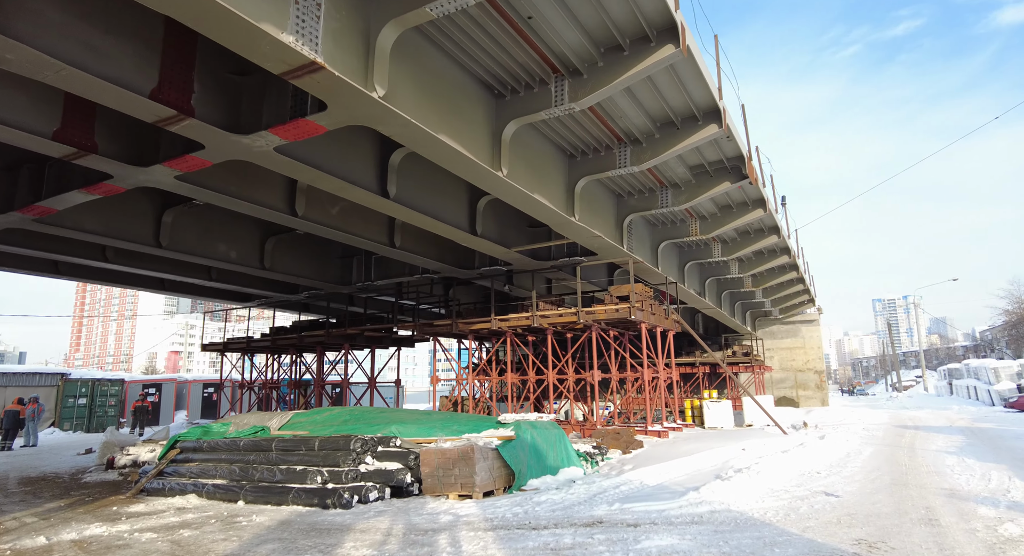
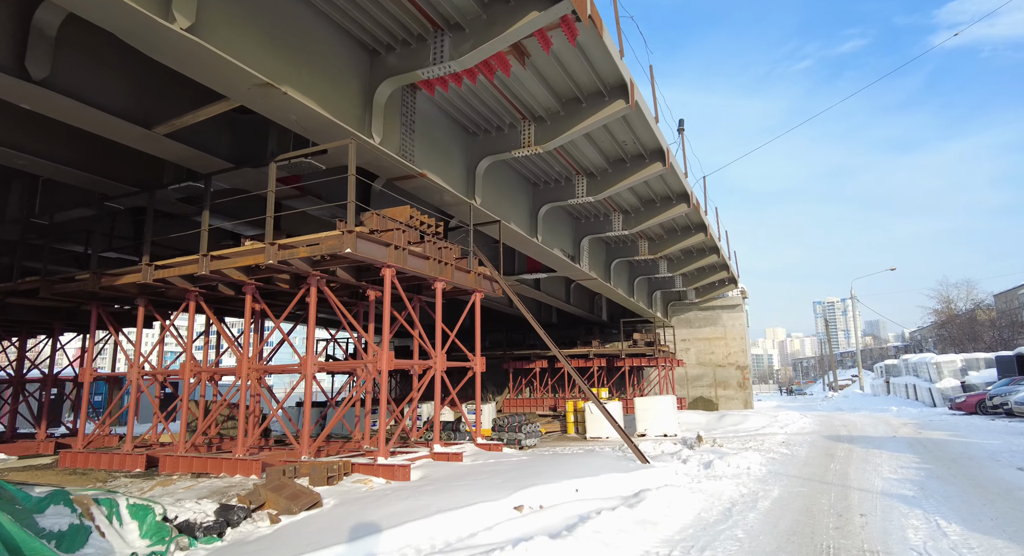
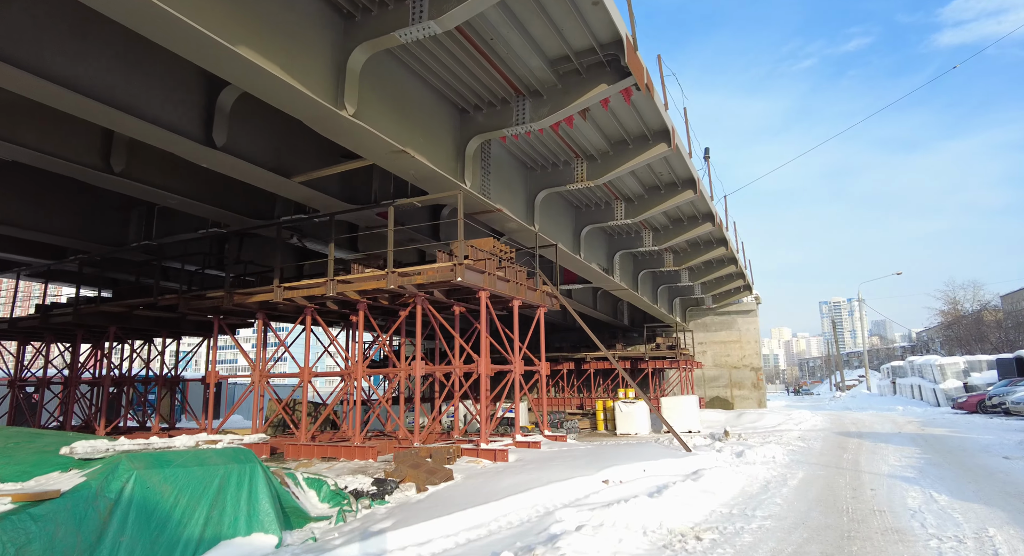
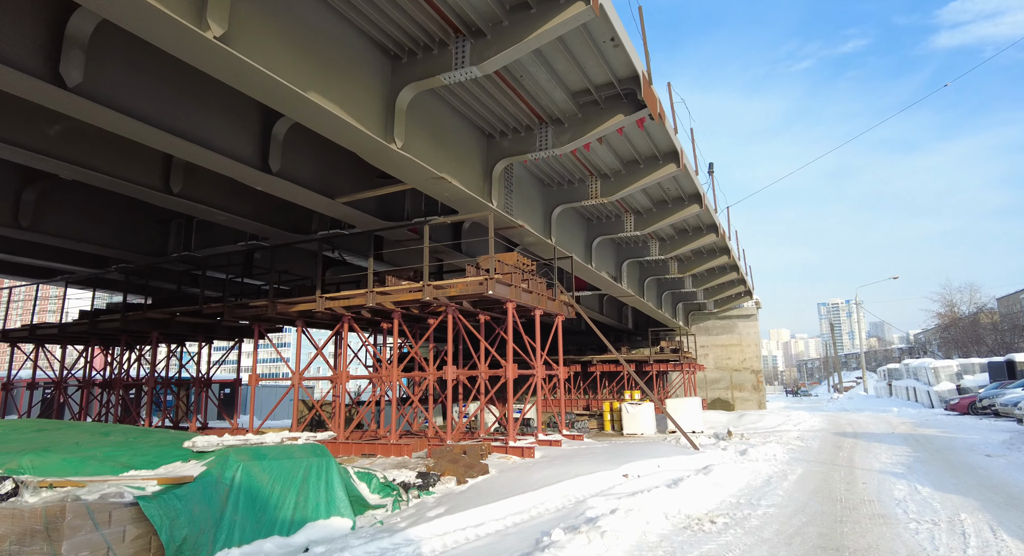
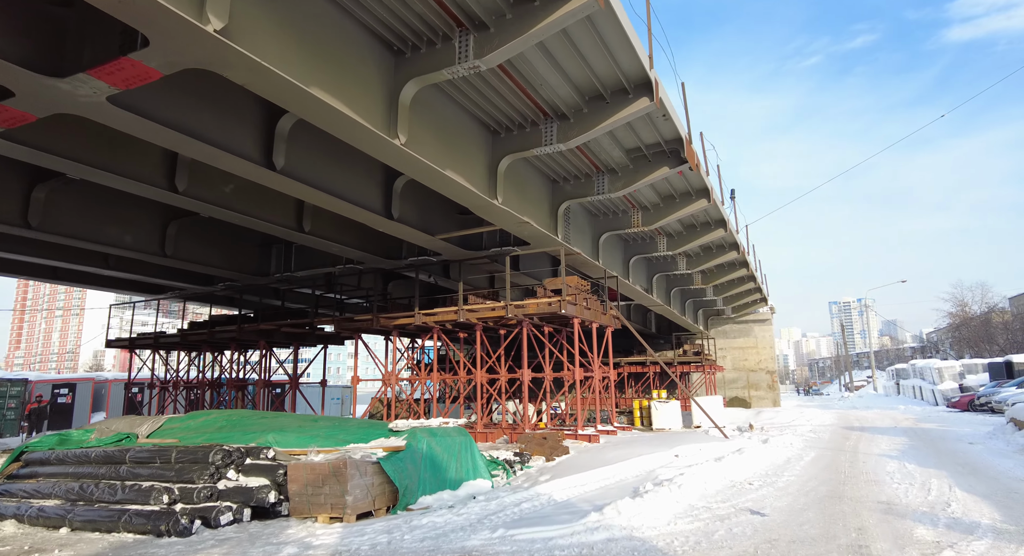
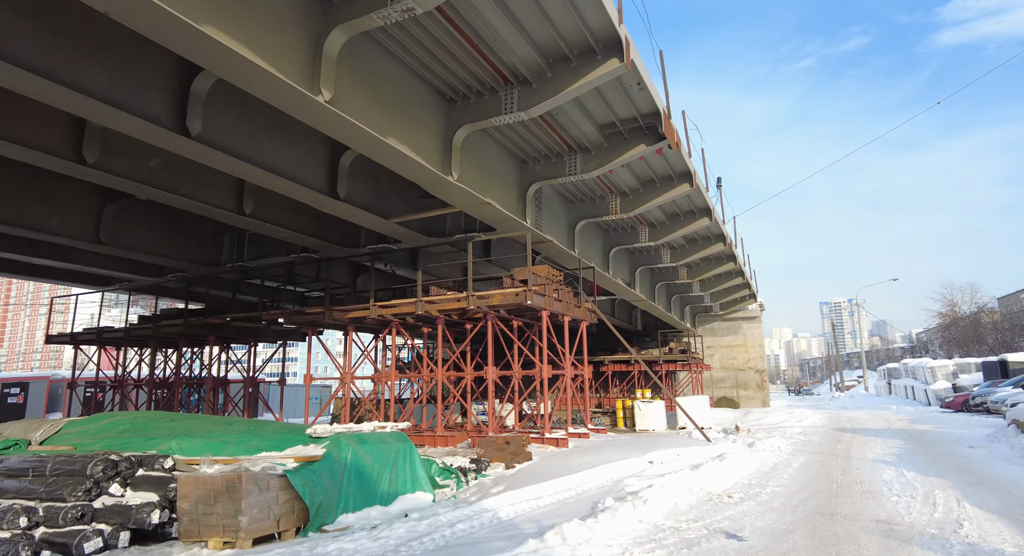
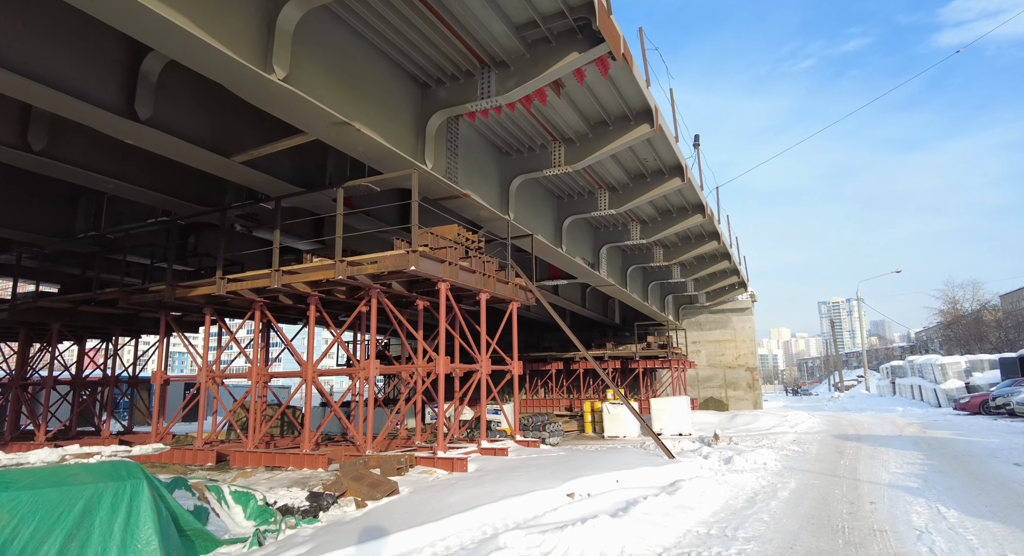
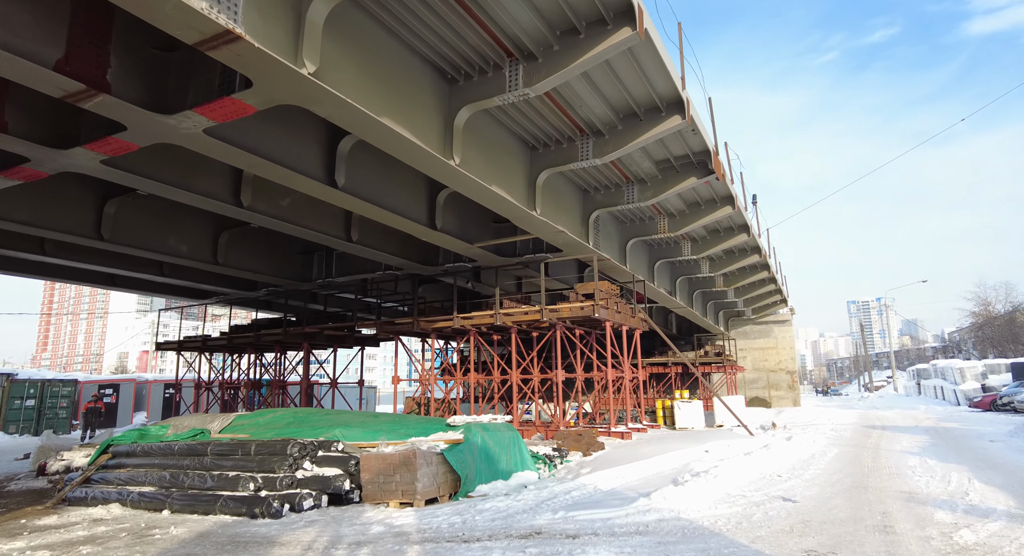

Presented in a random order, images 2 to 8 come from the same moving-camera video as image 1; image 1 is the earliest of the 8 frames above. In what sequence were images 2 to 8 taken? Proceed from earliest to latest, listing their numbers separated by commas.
8, 5, 6, 4, 3, 7, 2
